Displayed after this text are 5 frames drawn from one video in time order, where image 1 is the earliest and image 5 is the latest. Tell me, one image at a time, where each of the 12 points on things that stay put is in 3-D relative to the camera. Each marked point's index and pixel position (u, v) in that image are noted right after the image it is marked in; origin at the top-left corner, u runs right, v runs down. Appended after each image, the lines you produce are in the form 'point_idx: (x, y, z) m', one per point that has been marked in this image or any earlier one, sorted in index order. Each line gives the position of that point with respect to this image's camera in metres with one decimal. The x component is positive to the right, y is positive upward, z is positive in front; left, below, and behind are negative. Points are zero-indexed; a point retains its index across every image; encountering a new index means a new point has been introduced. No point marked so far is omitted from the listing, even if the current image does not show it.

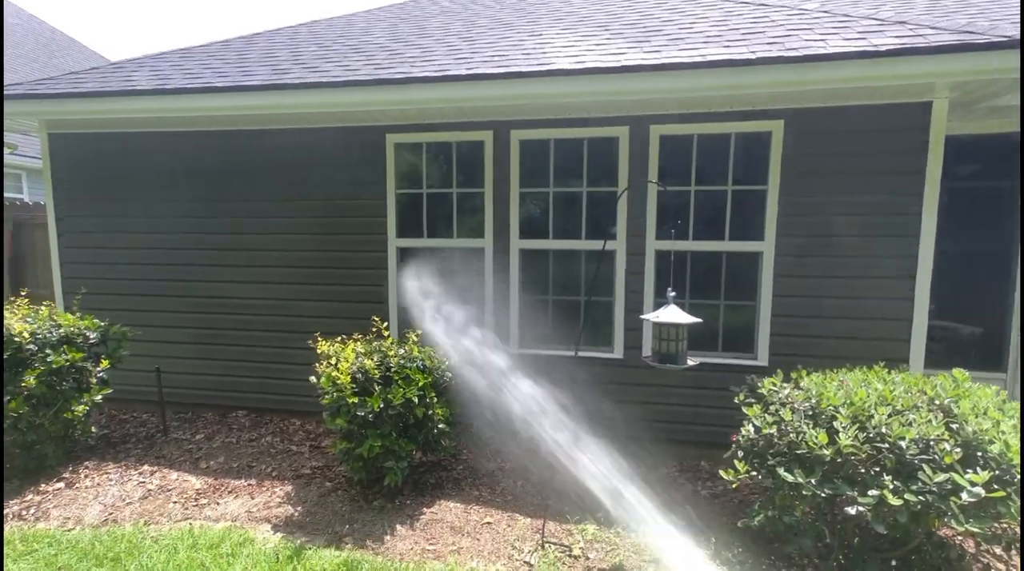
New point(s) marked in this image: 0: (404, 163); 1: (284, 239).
0: (-1.0, +1.1, +4.1) m
1: (-2.2, +0.5, +4.3) m
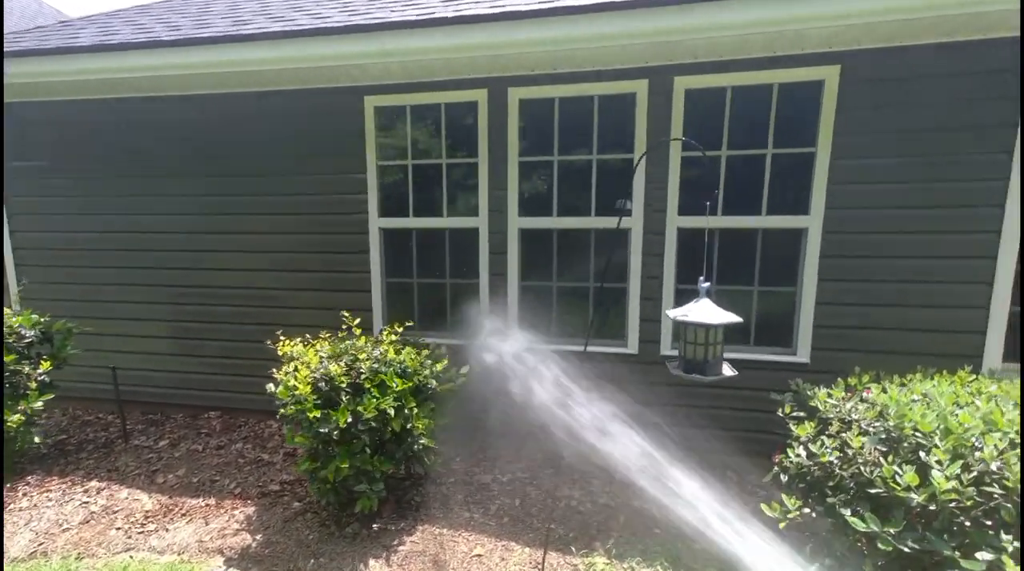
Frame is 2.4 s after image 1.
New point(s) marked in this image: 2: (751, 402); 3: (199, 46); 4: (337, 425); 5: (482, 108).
0: (-1.0, +1.2, +3.6) m
1: (-2.2, +0.6, +3.8) m
2: (+1.7, -0.8, +3.2) m
3: (-2.2, +1.7, +3.2) m
4: (-0.9, -0.7, +2.3) m
5: (-0.2, +1.3, +3.3) m
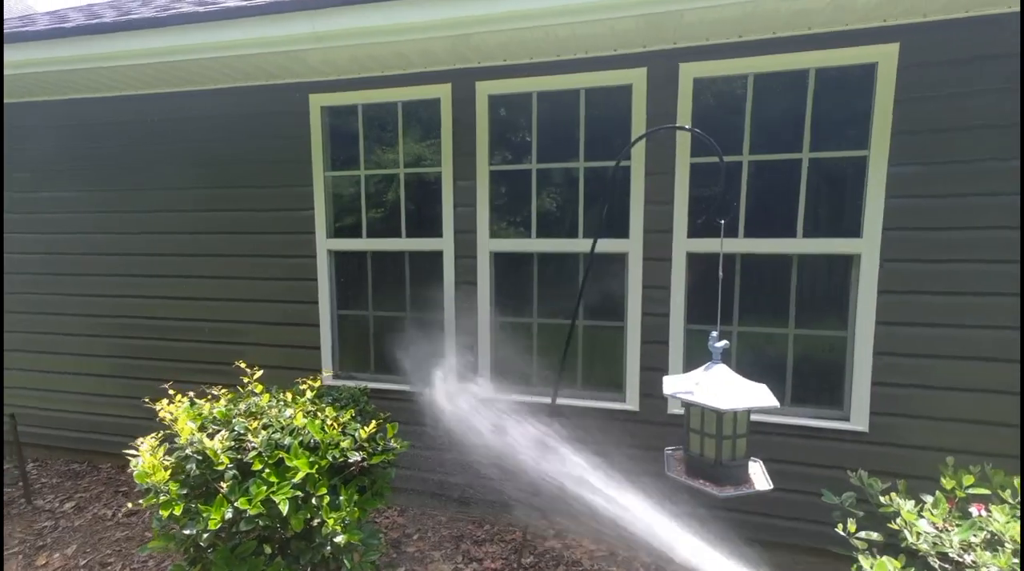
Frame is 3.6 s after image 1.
0: (-1.2, +1.0, +3.0) m
1: (-2.3, +0.3, +3.3) m
2: (+1.5, -1.1, +2.5) m
3: (-2.4, +1.5, +2.7) m
4: (-1.1, -0.9, +1.7) m
5: (-0.4, +1.1, +2.8) m
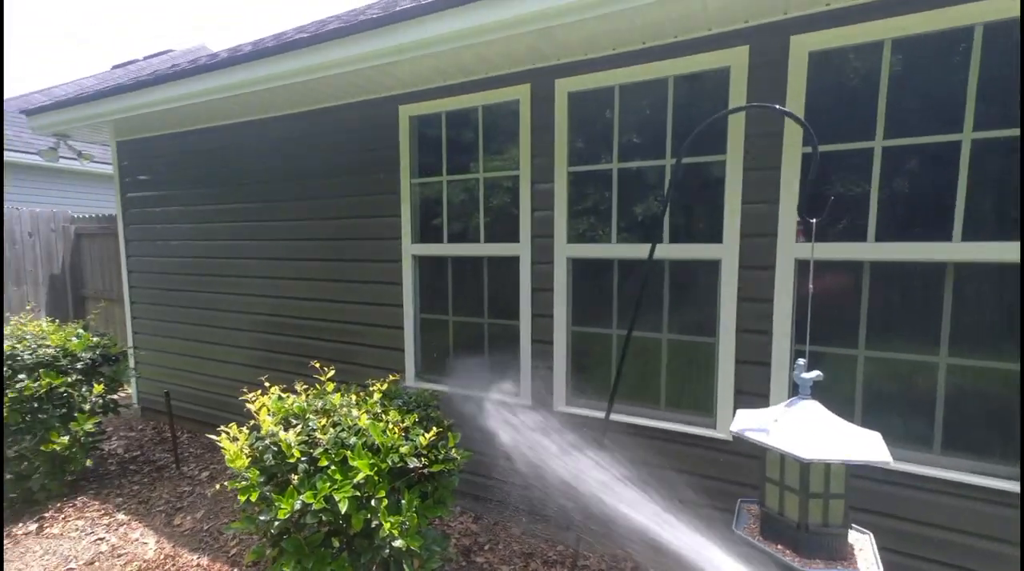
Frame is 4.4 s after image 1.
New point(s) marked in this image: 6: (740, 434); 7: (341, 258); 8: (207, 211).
0: (-0.6, +1.0, +3.1) m
1: (-1.7, +0.3, +3.7) m
2: (+1.8, -1.1, +2.0) m
3: (-1.9, +1.5, +3.1) m
4: (-0.9, -0.9, +1.8) m
5: (+0.1, +1.1, +2.7) m
6: (+0.7, -0.4, +1.3) m
7: (-1.3, +0.2, +3.5) m
8: (-2.9, +0.7, +4.2) m
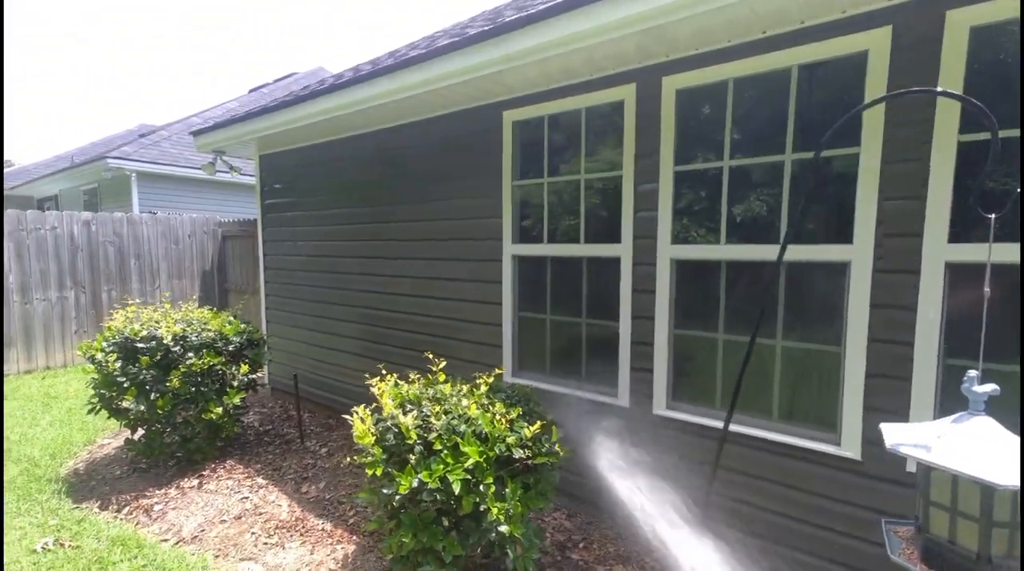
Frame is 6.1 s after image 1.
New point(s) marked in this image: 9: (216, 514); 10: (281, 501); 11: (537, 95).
0: (+0.1, +1.0, +3.2) m
1: (-0.9, +0.4, +3.9) m
2: (+2.2, -1.2, +1.6) m
3: (-1.1, +1.5, +3.5) m
4: (-0.5, -0.9, +1.9) m
5: (+0.7, +1.0, +2.7) m
6: (+1.0, -0.4, +1.2) m
7: (-0.6, +0.2, +3.7) m
8: (-2.0, +0.7, +4.7) m
9: (-2.0, -1.5, +3.1) m
10: (-1.6, -1.5, +3.2) m
11: (+0.2, +1.3, +3.1) m
